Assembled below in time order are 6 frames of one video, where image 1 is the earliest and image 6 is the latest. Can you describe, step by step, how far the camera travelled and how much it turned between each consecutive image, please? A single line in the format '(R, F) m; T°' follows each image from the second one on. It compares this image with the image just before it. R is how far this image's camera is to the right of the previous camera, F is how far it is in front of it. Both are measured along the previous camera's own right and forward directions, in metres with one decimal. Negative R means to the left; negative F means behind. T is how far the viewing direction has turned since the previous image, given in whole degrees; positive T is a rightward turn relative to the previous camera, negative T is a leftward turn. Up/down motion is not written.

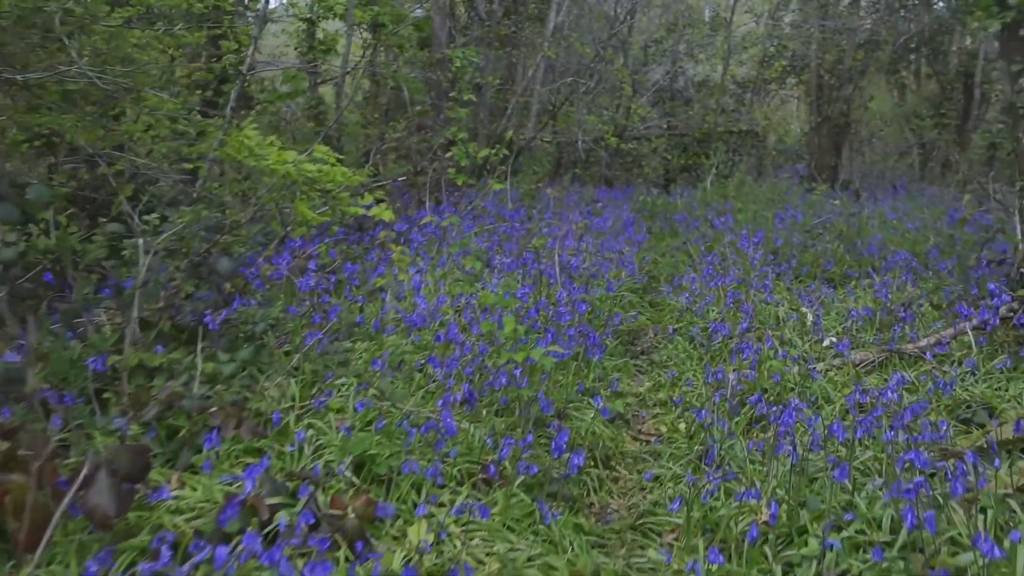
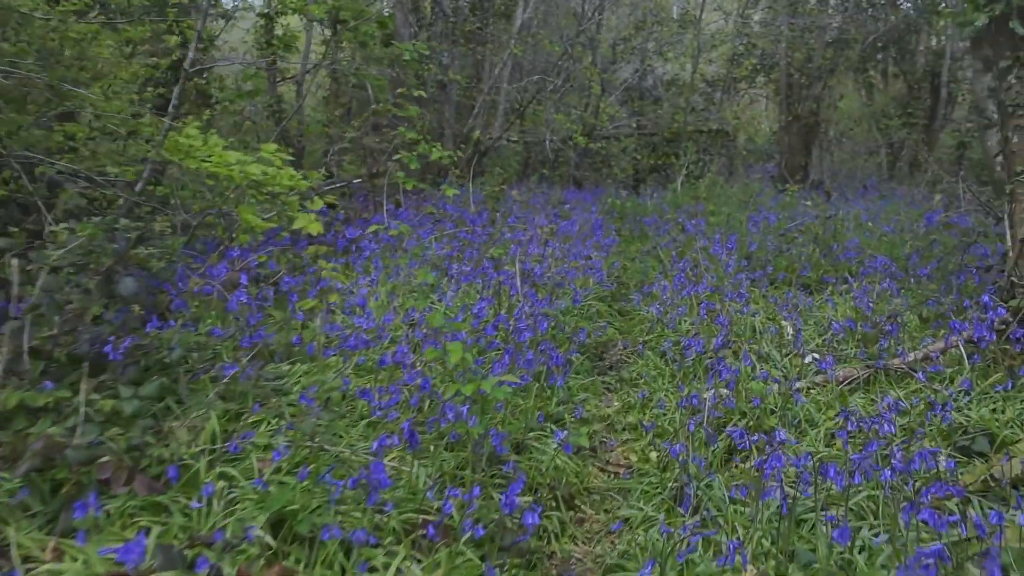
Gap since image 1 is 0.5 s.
(+0.1, +0.3) m; +2°
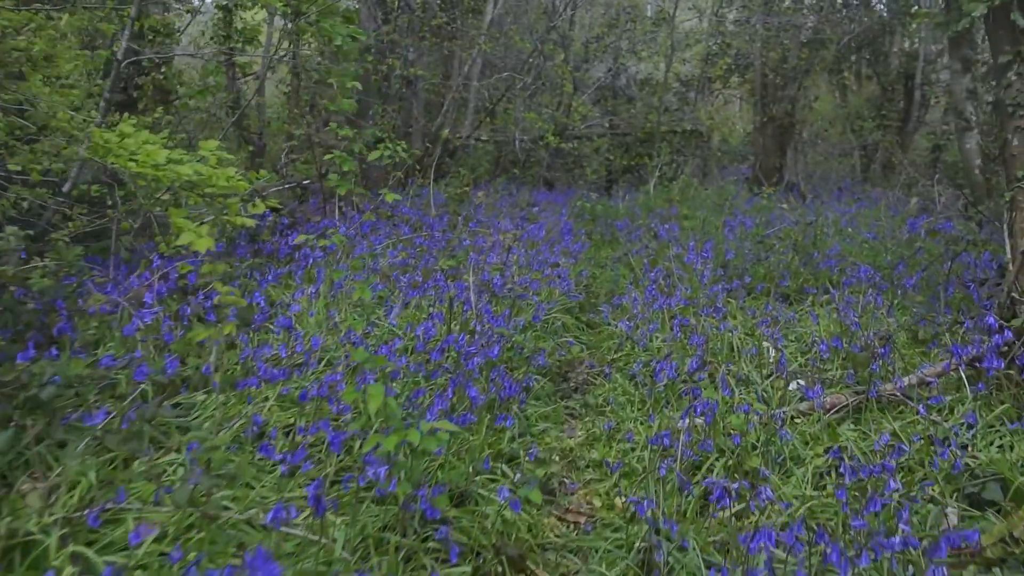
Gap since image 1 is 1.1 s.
(+0.1, +0.4) m; +2°
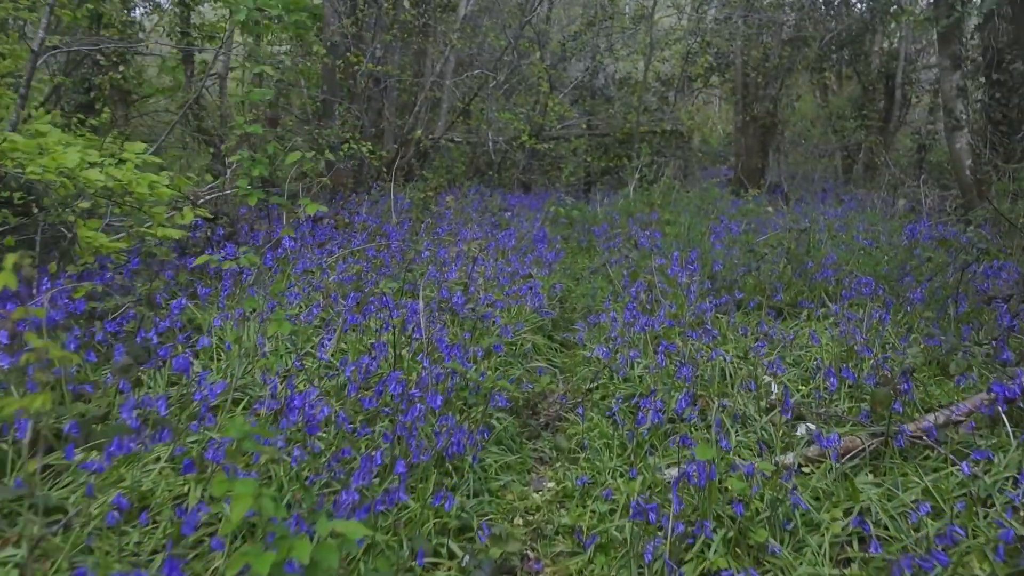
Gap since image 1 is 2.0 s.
(+0.1, +0.5) m; +1°
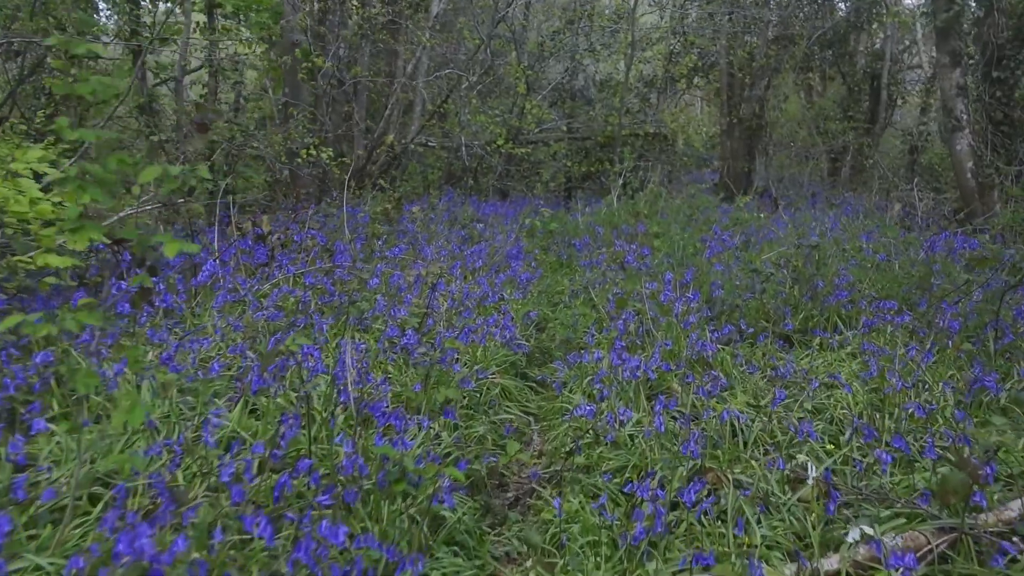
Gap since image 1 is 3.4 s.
(+0.1, +0.7) m; +1°
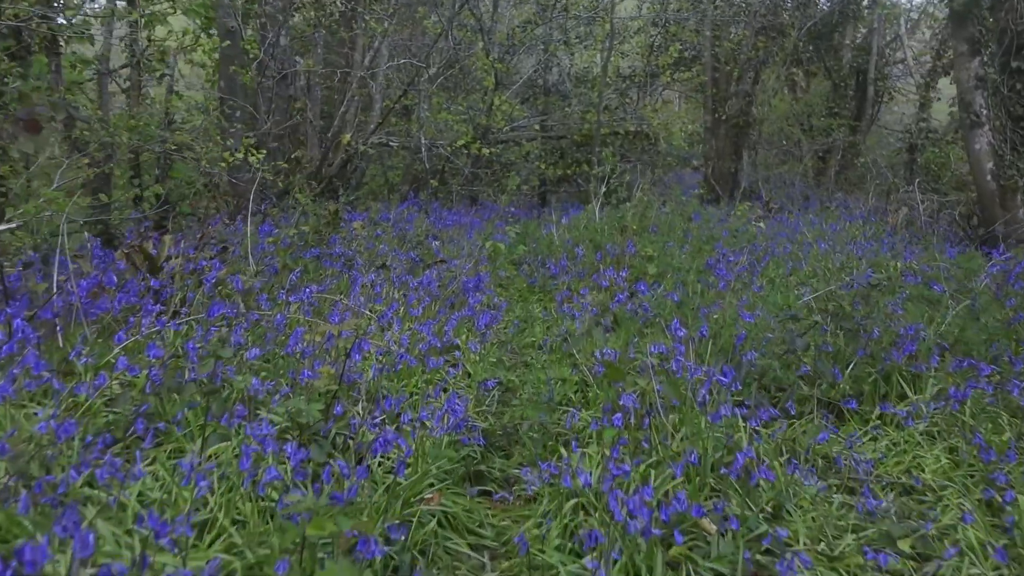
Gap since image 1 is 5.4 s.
(+0.1, +1.2) m; +2°
